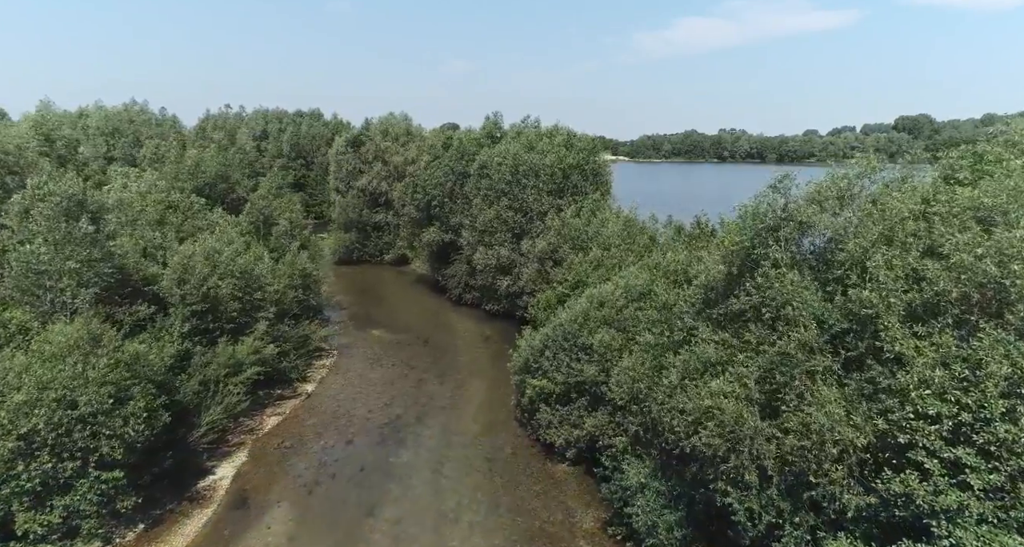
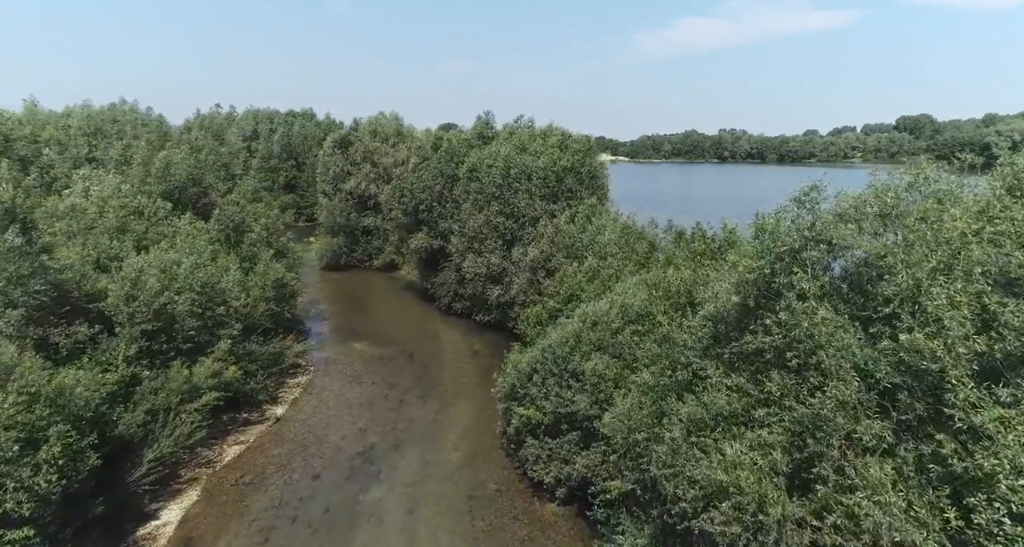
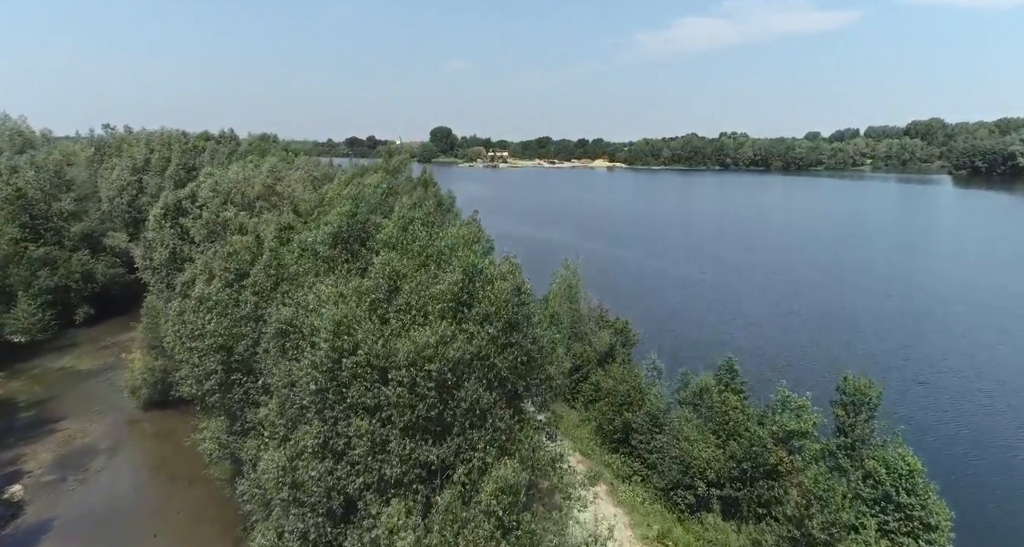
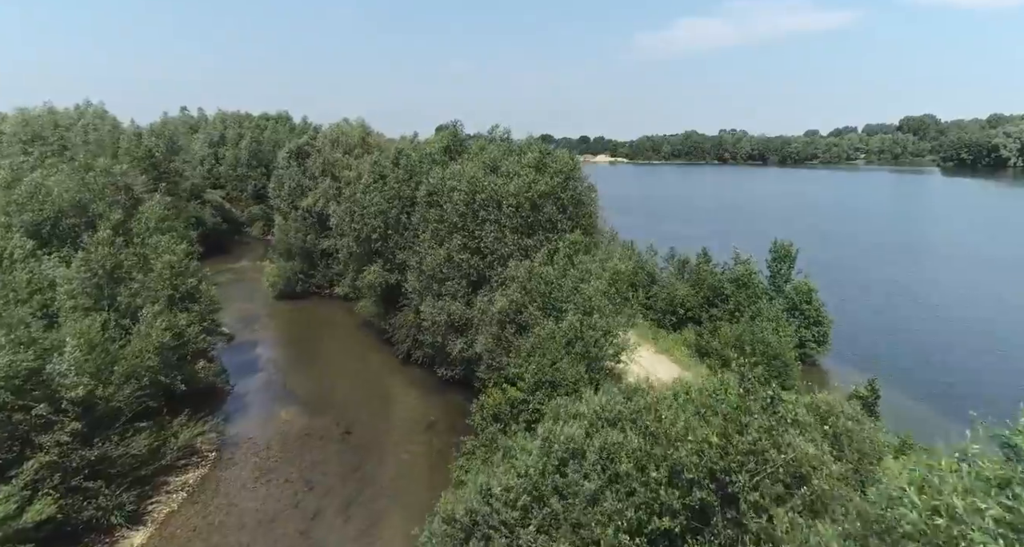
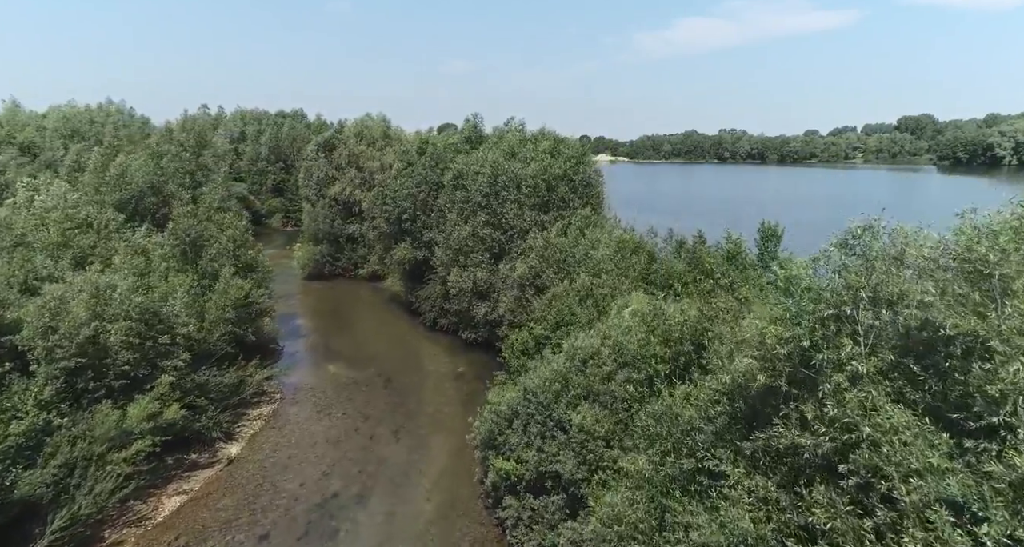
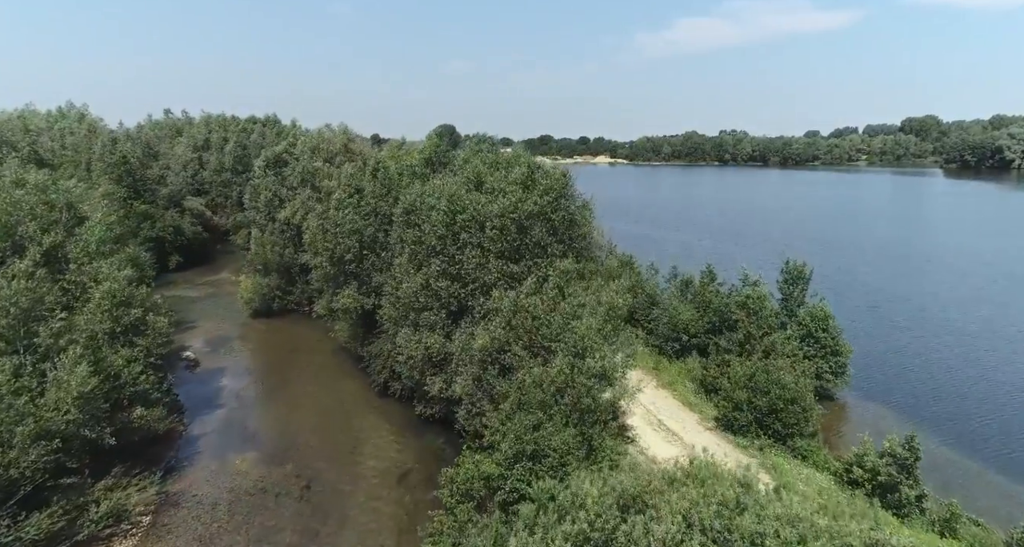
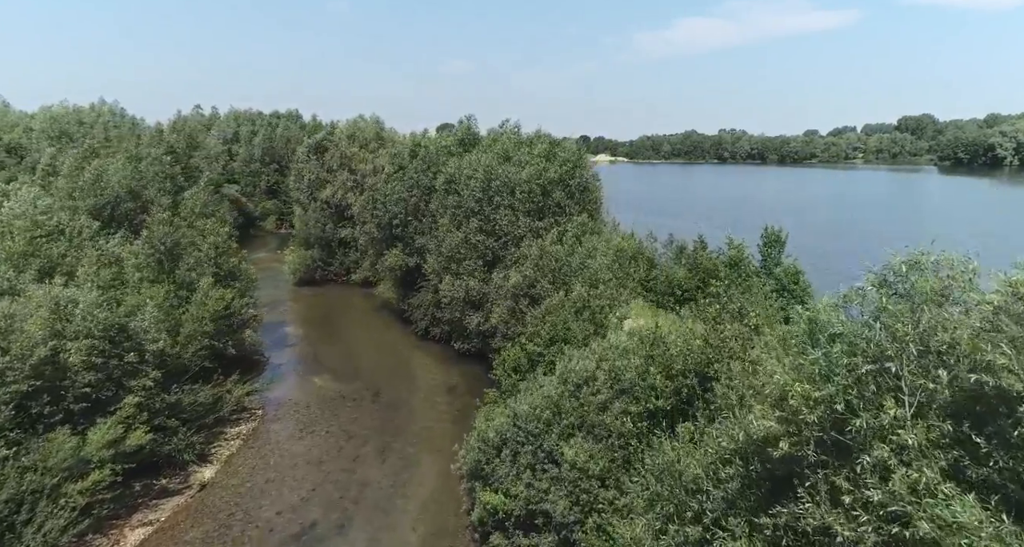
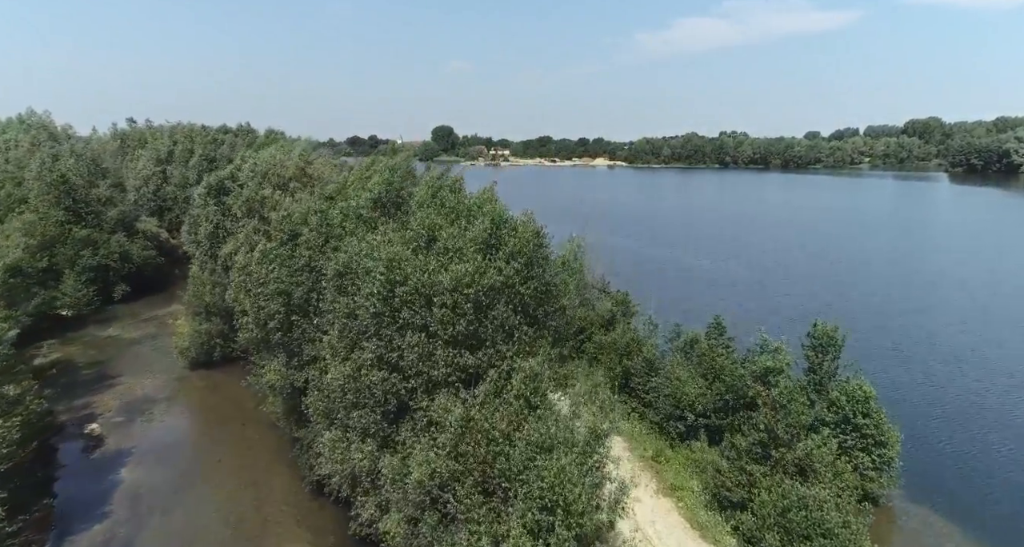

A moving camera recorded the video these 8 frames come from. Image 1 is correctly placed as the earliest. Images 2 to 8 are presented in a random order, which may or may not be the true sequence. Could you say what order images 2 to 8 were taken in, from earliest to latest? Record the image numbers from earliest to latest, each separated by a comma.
2, 5, 7, 4, 6, 8, 3
